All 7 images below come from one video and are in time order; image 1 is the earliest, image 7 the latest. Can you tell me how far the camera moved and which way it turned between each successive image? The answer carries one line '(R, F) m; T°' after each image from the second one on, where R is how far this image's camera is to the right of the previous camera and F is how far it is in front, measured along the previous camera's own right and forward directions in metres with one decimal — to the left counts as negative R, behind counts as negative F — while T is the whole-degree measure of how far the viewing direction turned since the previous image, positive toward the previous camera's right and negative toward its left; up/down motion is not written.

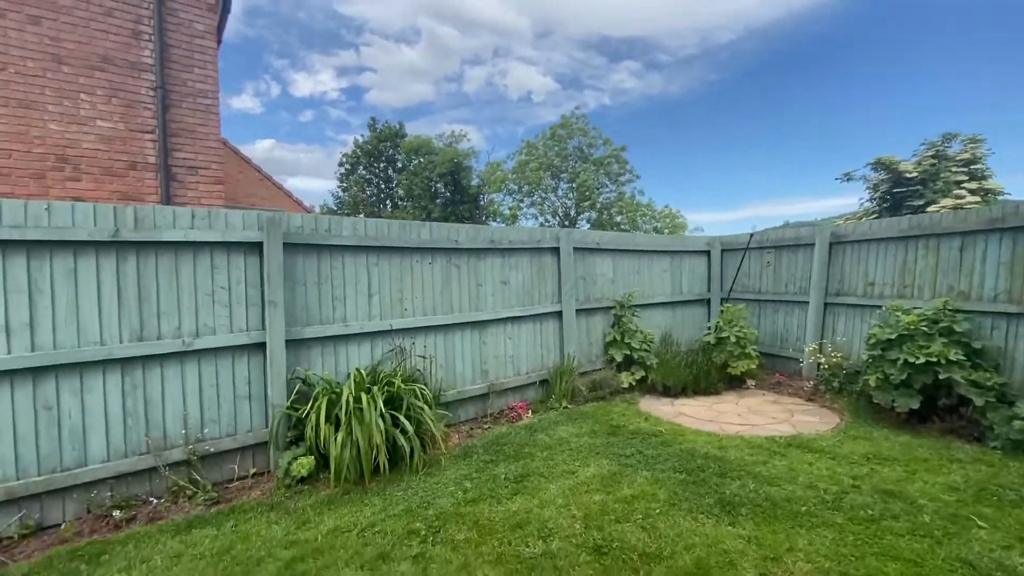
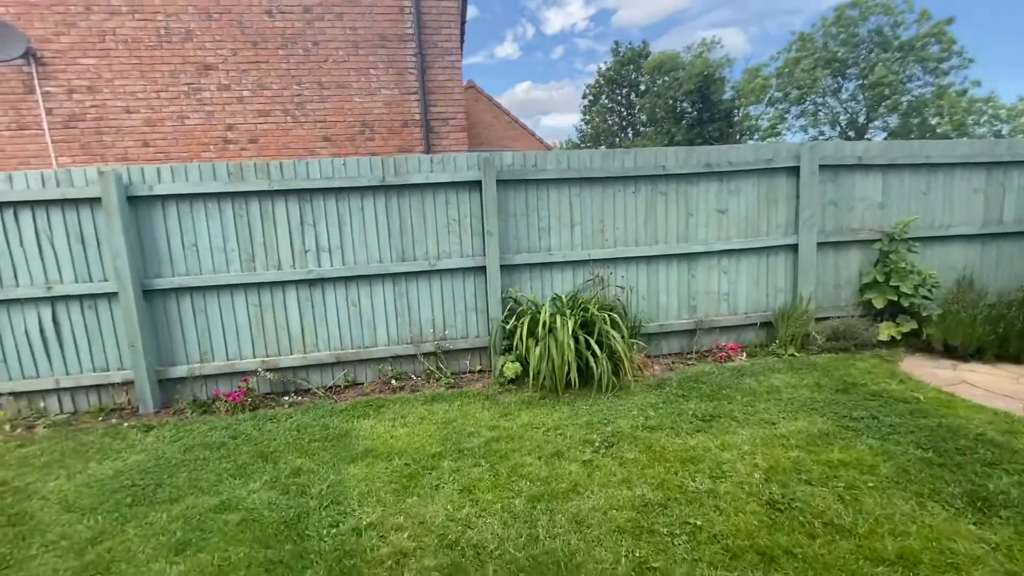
(+0.4, 0.0) m; -30°
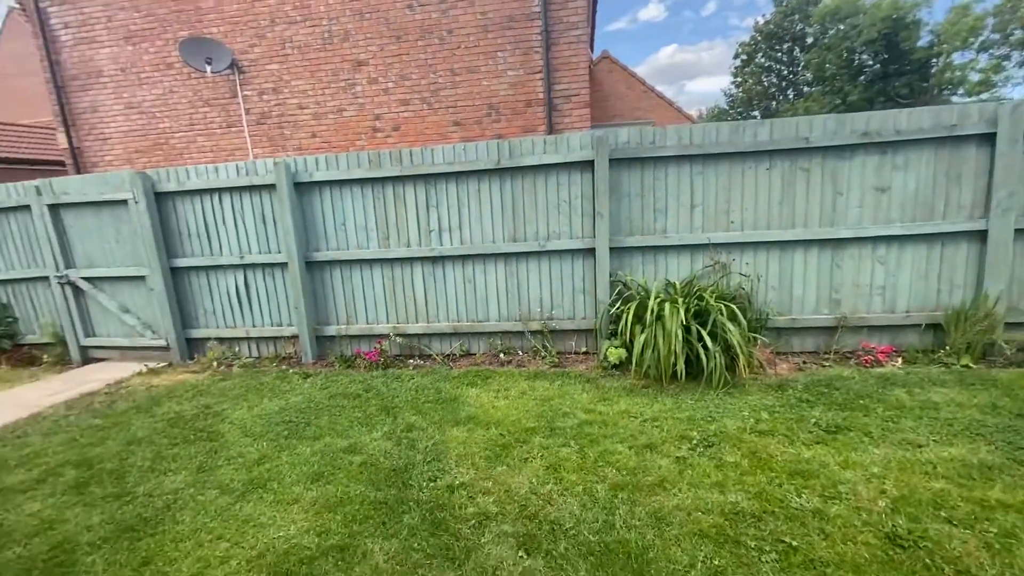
(+0.2, 0.0) m; -16°
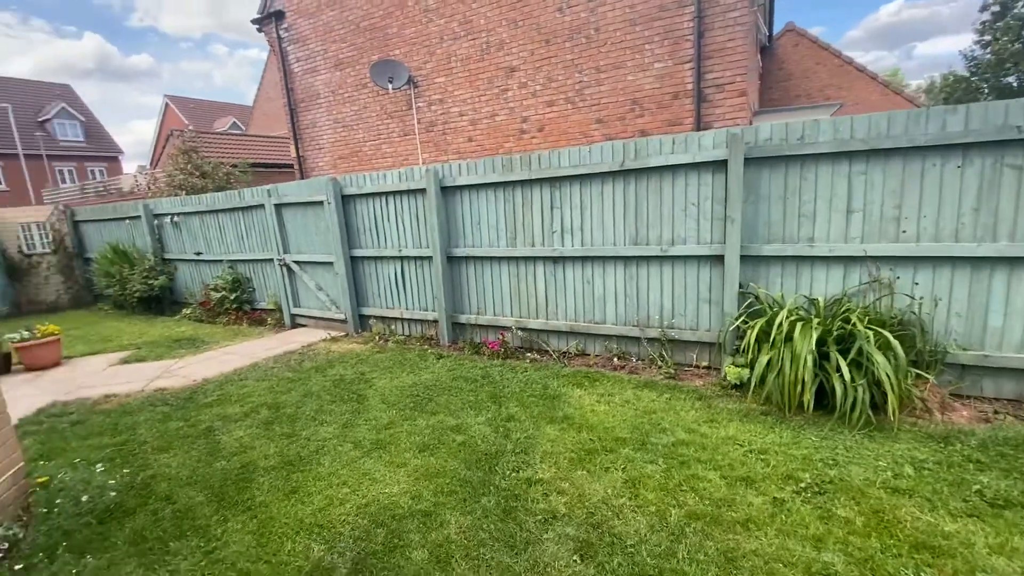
(+0.4, 0.0) m; -20°
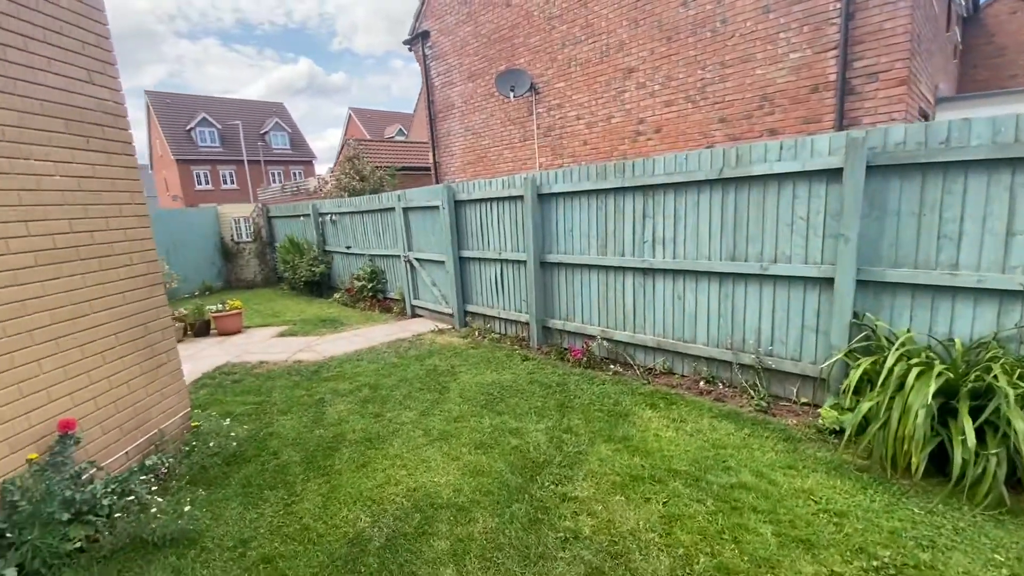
(+0.5, 0.0) m; -17°
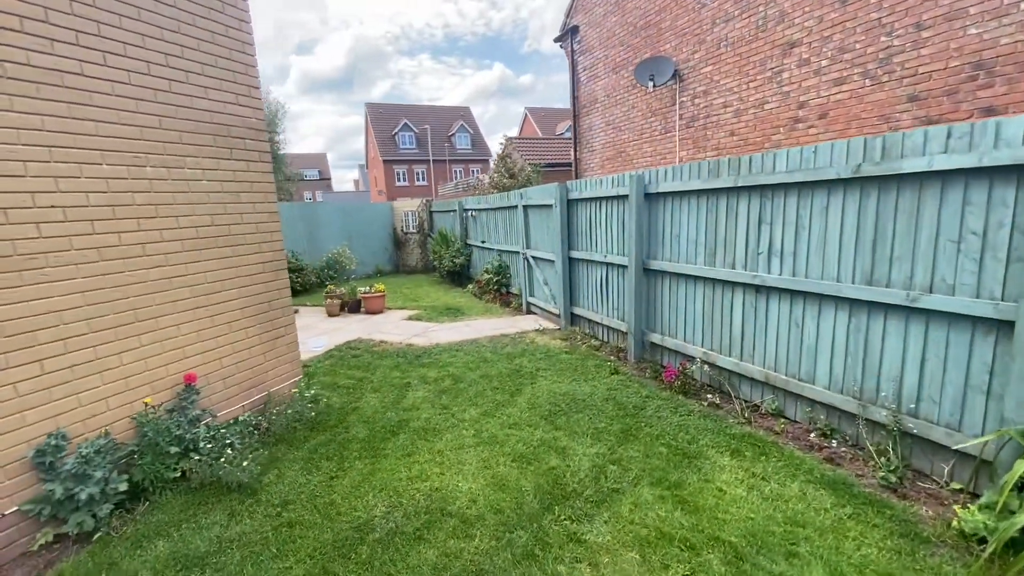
(+0.7, +0.3) m; -20°
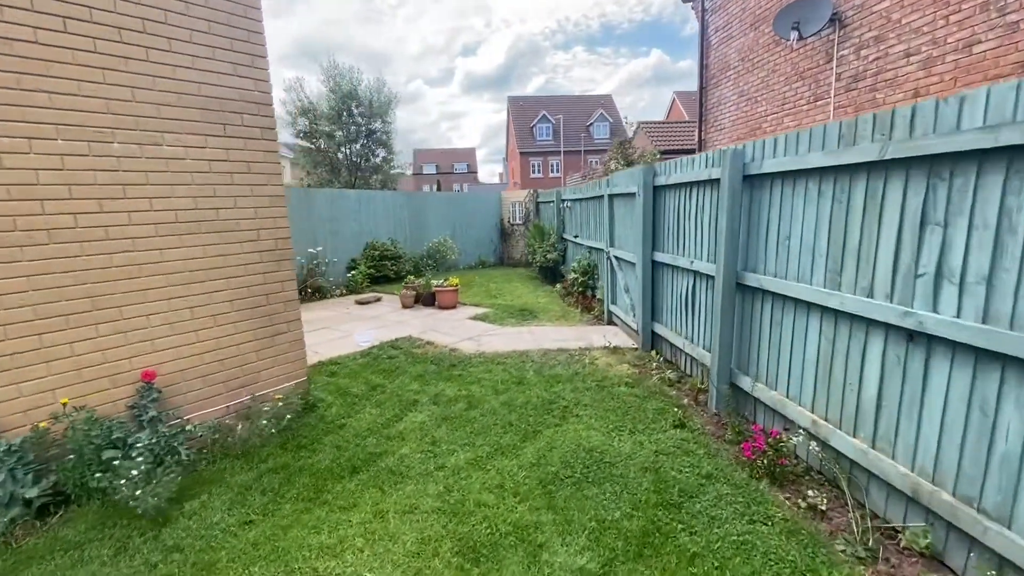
(+0.7, +1.0) m; -17°
